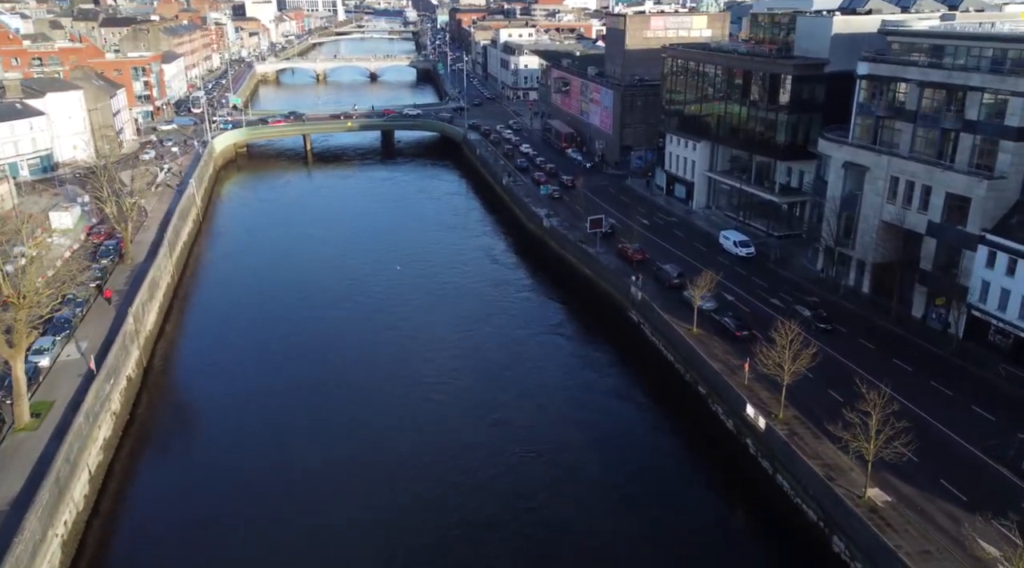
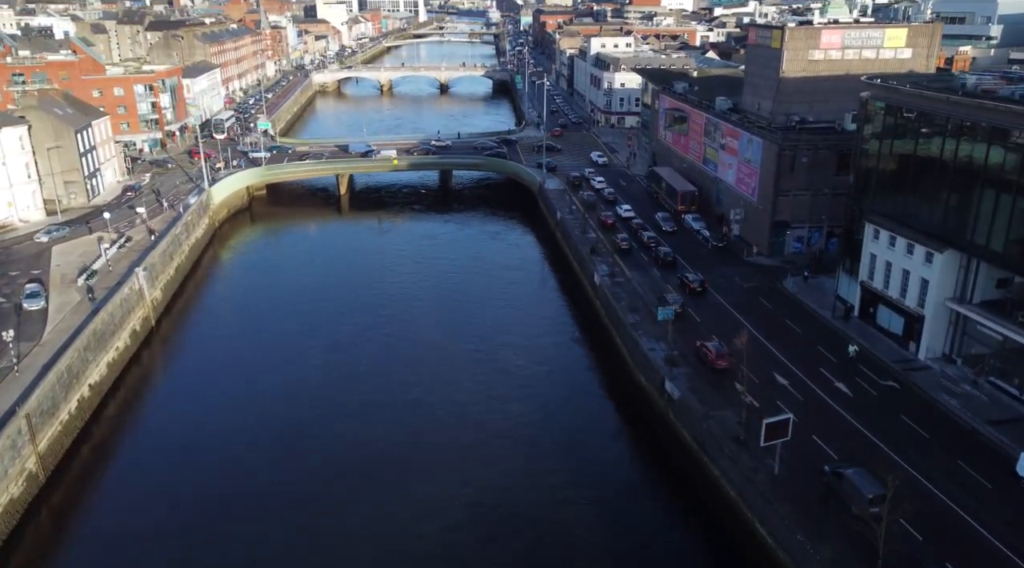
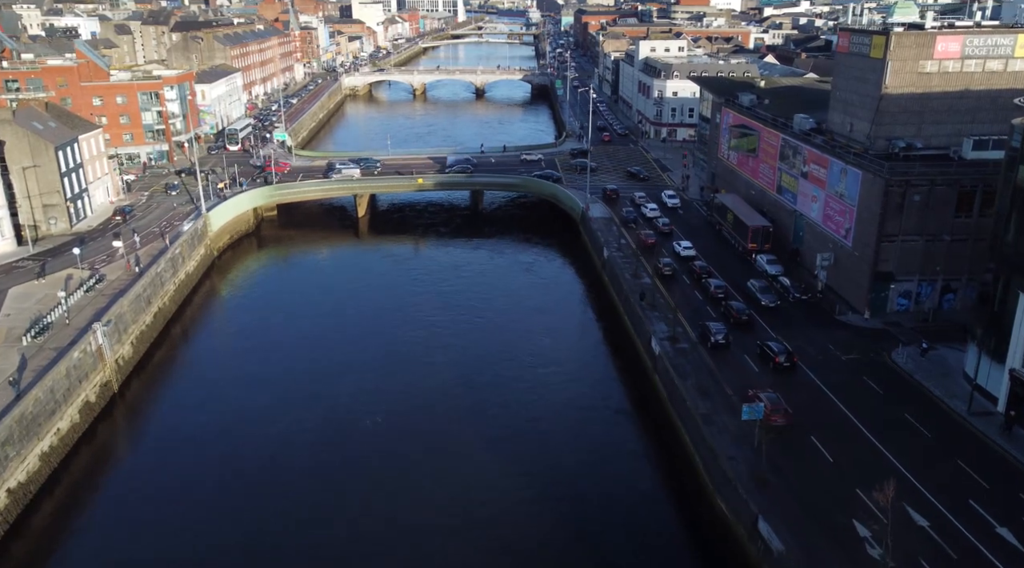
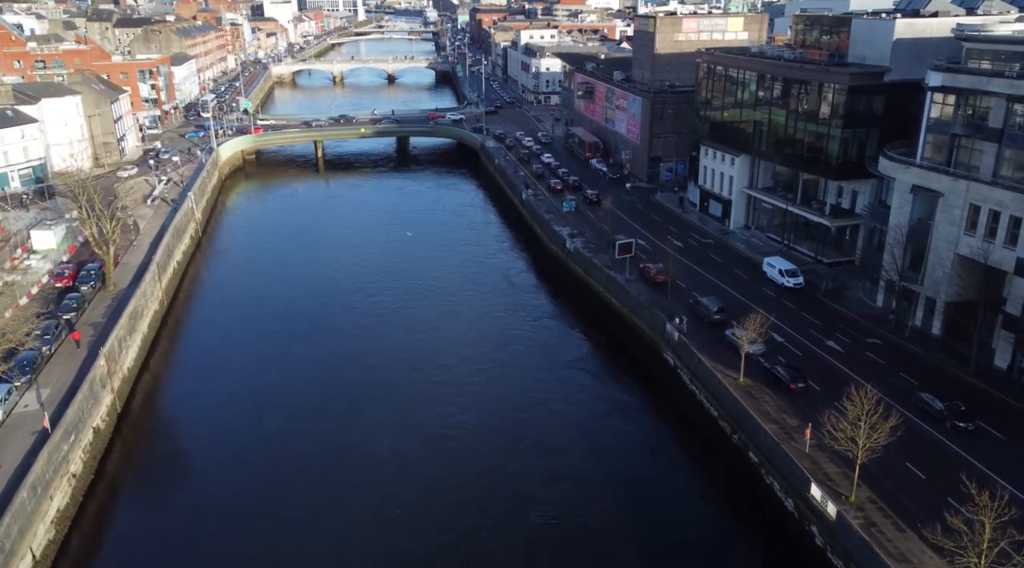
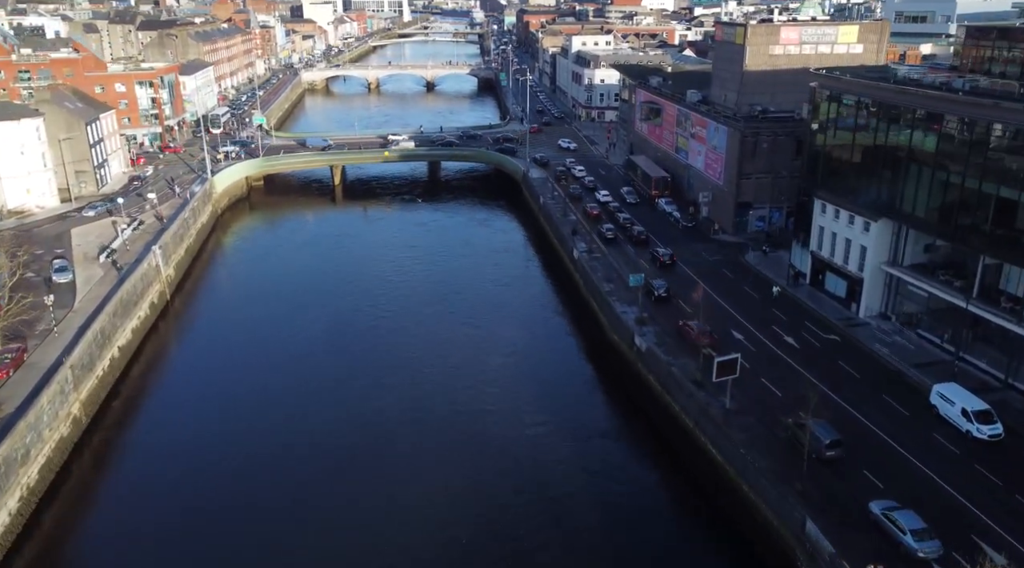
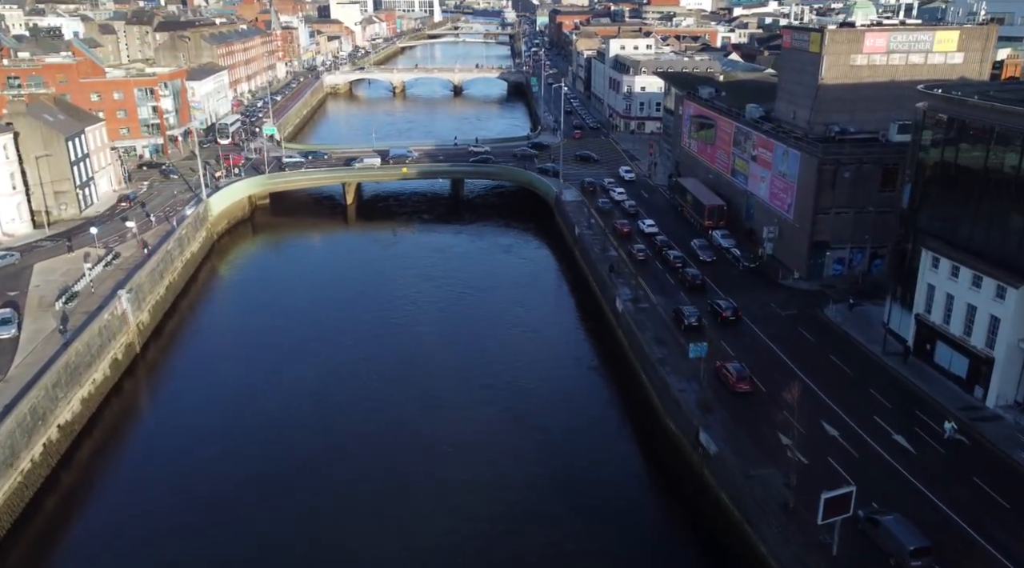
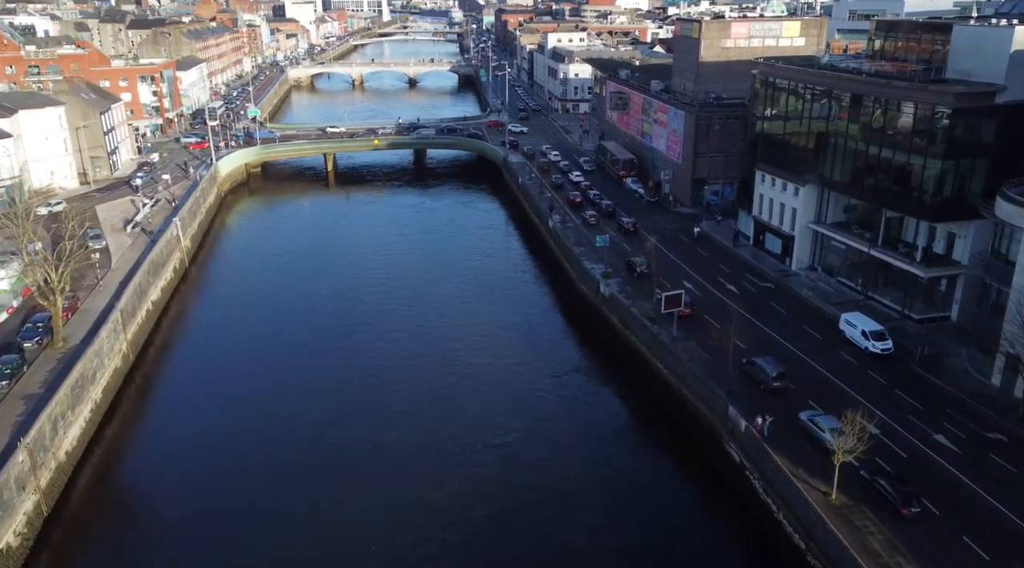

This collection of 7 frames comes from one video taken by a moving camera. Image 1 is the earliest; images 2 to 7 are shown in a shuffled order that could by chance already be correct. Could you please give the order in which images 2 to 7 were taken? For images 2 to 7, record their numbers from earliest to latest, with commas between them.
4, 7, 5, 2, 6, 3
